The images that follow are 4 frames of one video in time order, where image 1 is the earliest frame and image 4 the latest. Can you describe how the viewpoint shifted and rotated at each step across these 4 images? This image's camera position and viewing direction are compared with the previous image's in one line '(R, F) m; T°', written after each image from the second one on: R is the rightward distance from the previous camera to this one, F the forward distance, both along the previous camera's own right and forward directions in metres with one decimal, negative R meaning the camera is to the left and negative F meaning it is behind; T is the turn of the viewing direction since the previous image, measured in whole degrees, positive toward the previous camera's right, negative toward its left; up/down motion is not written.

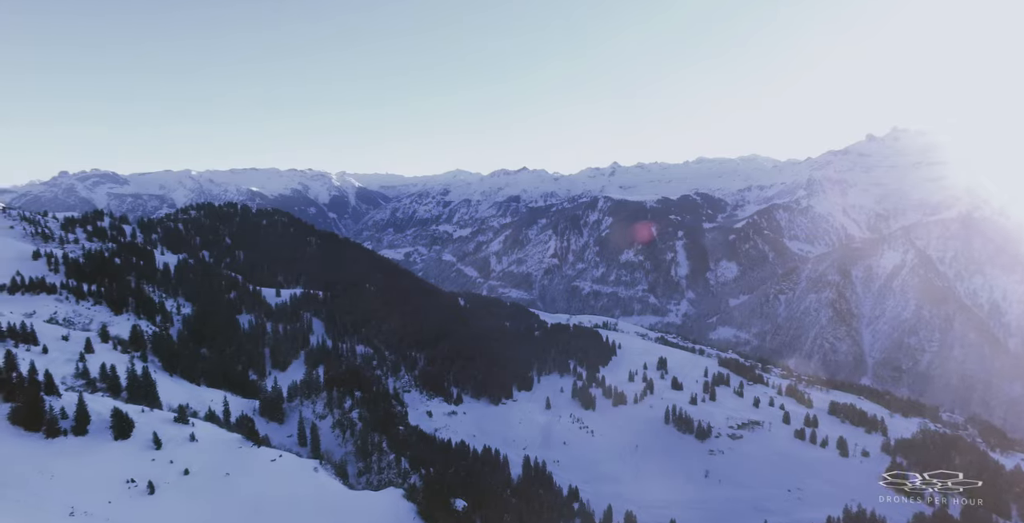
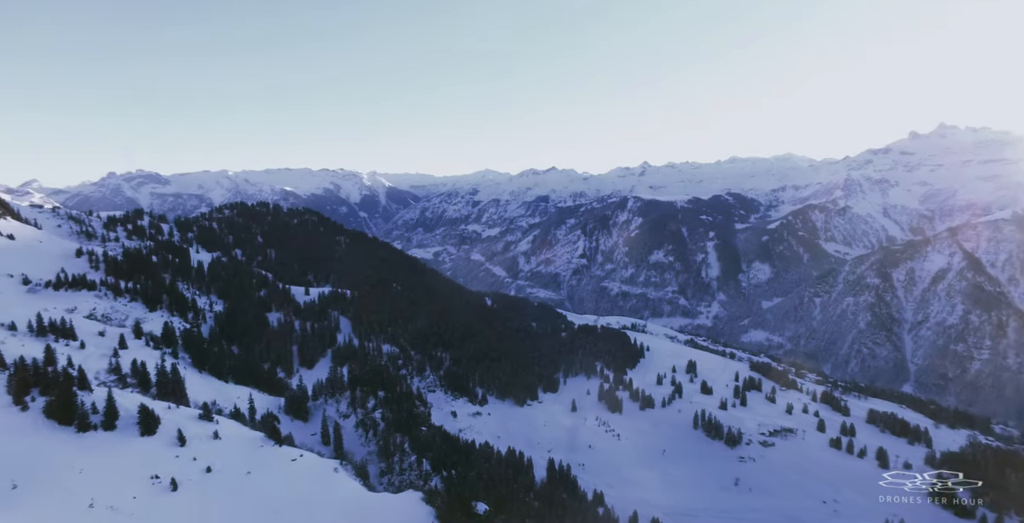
(+0.7, +2.2) m; -2°
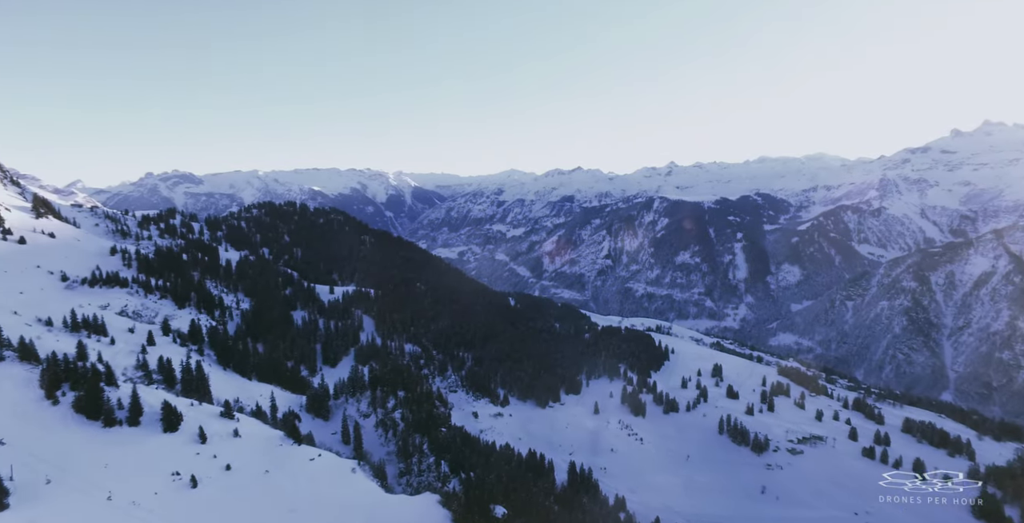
(+0.5, +1.9) m; -2°
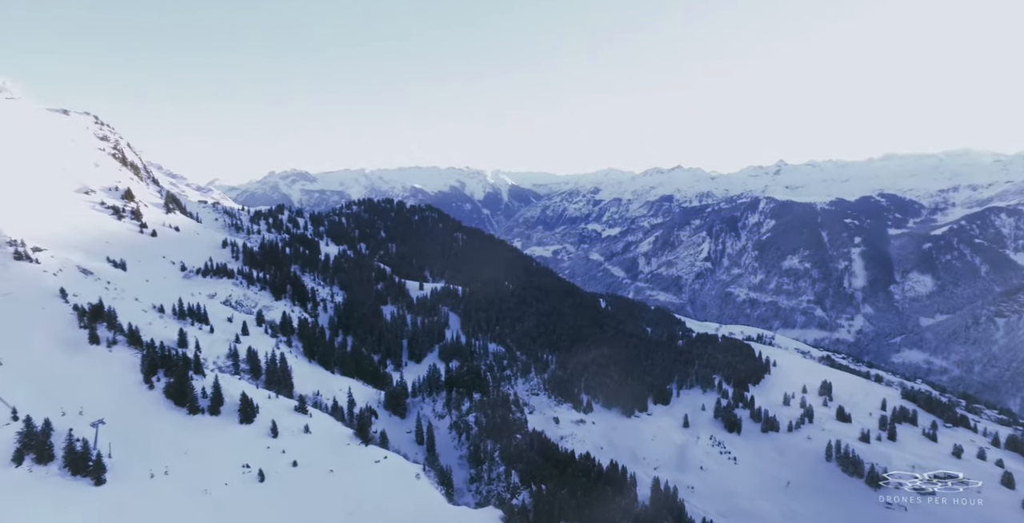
(+1.6, +9.0) m; -8°
